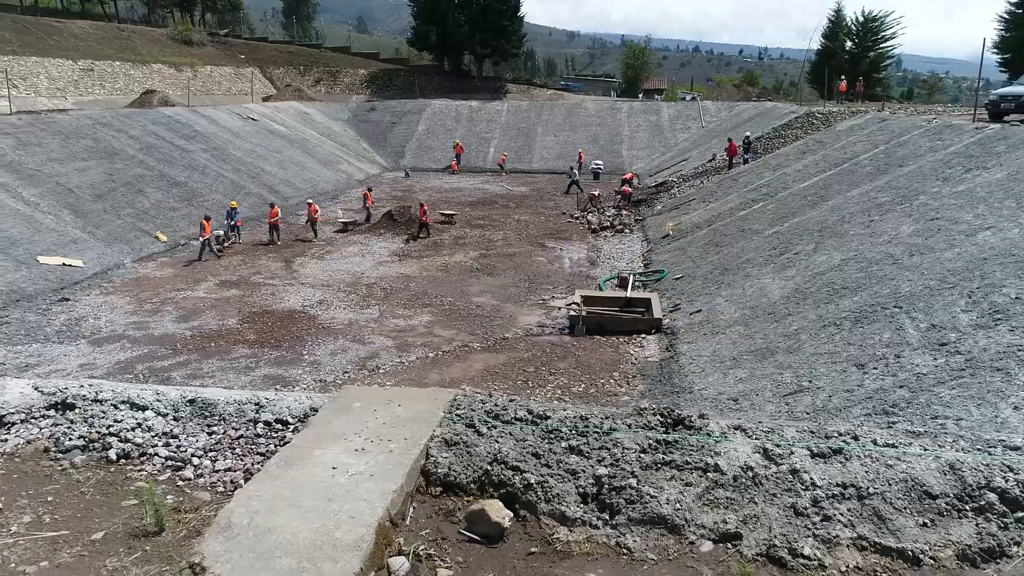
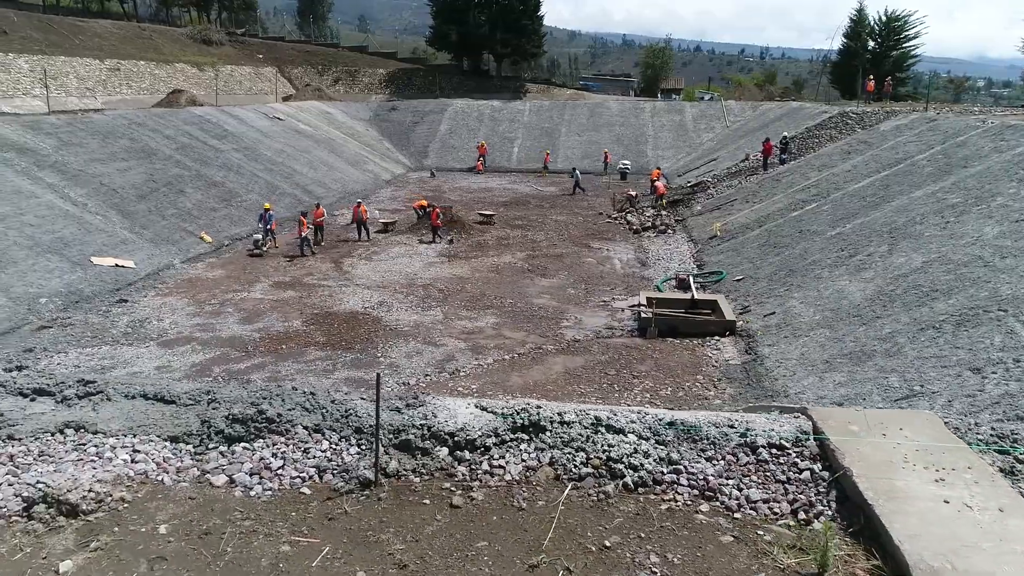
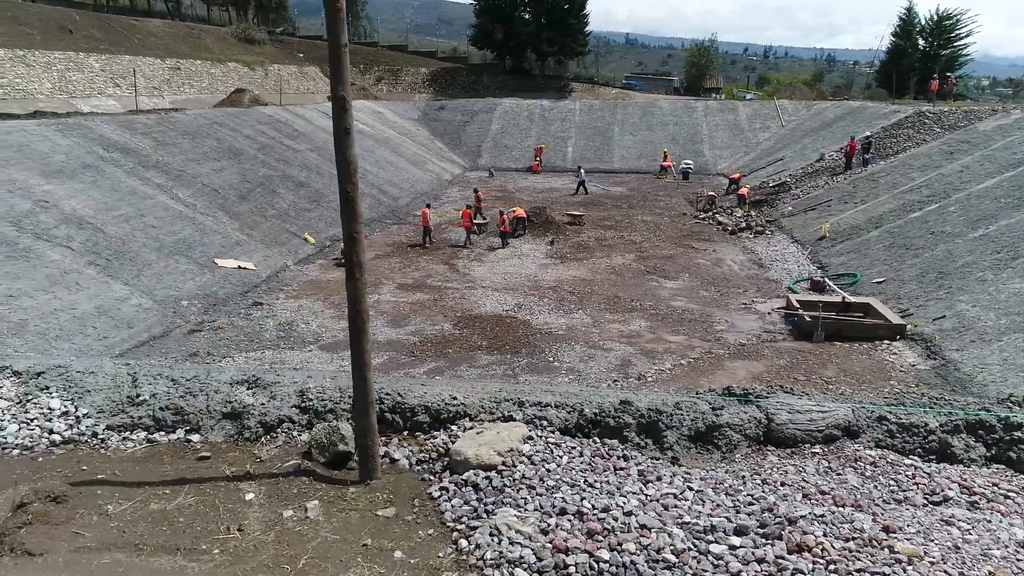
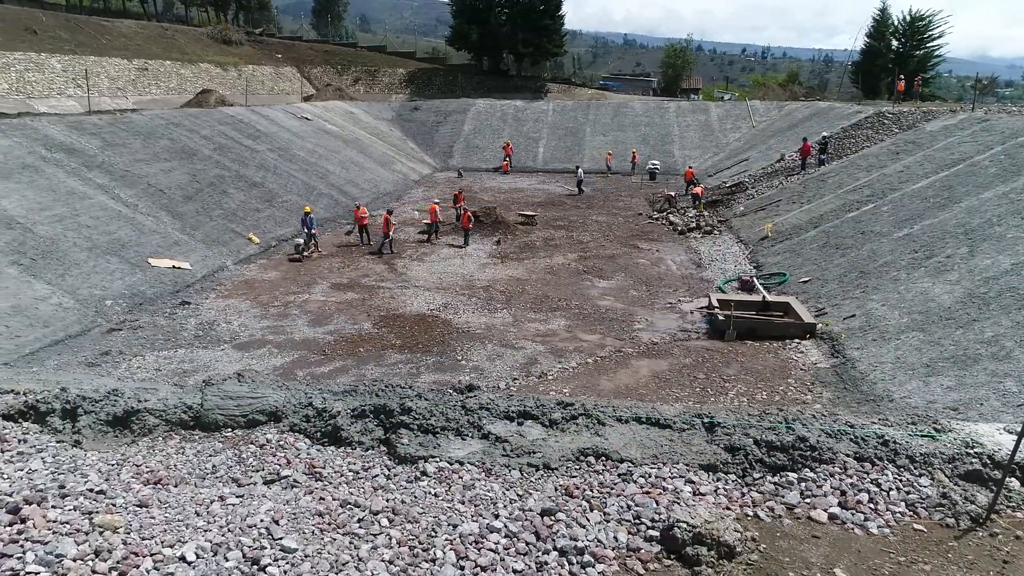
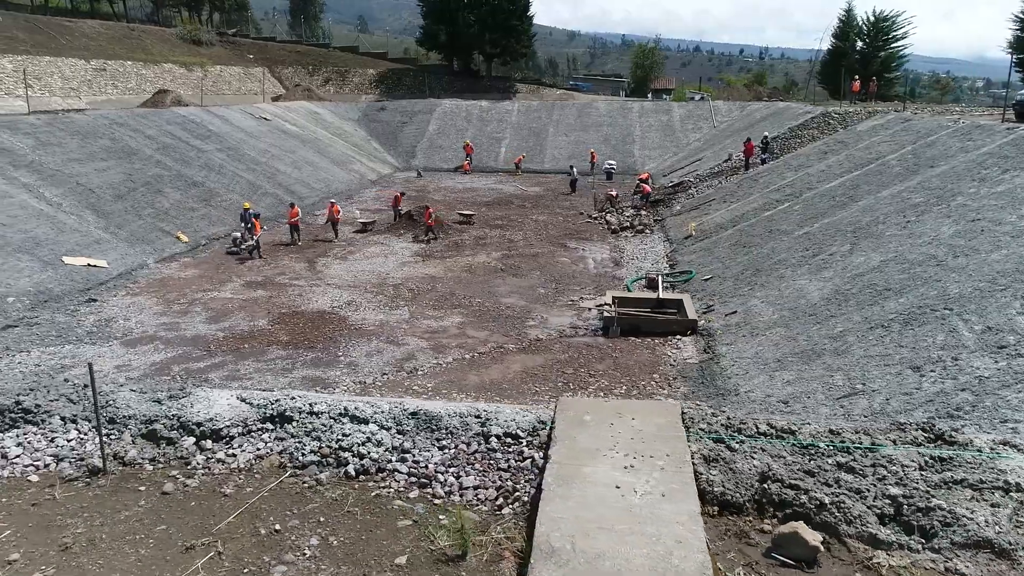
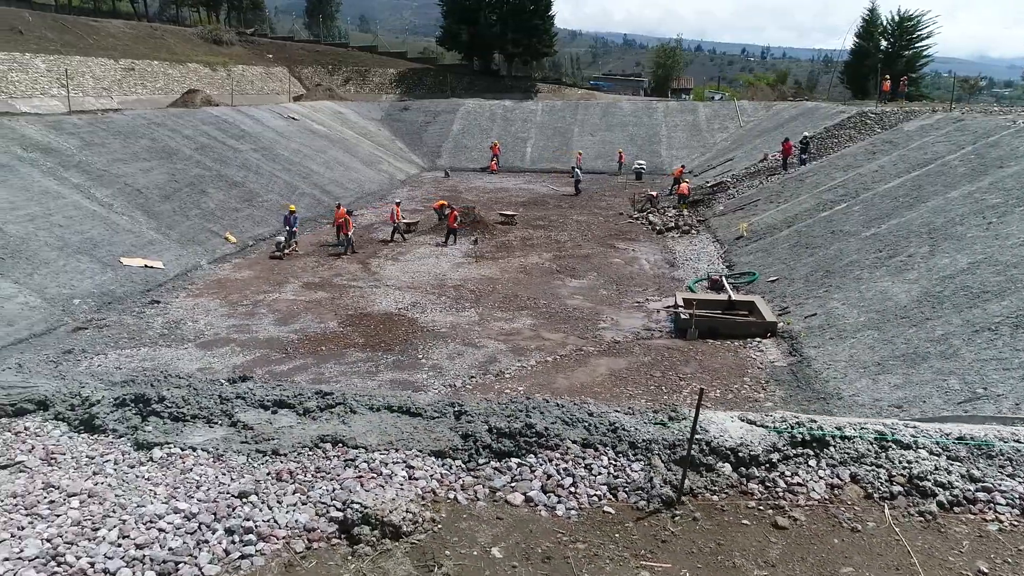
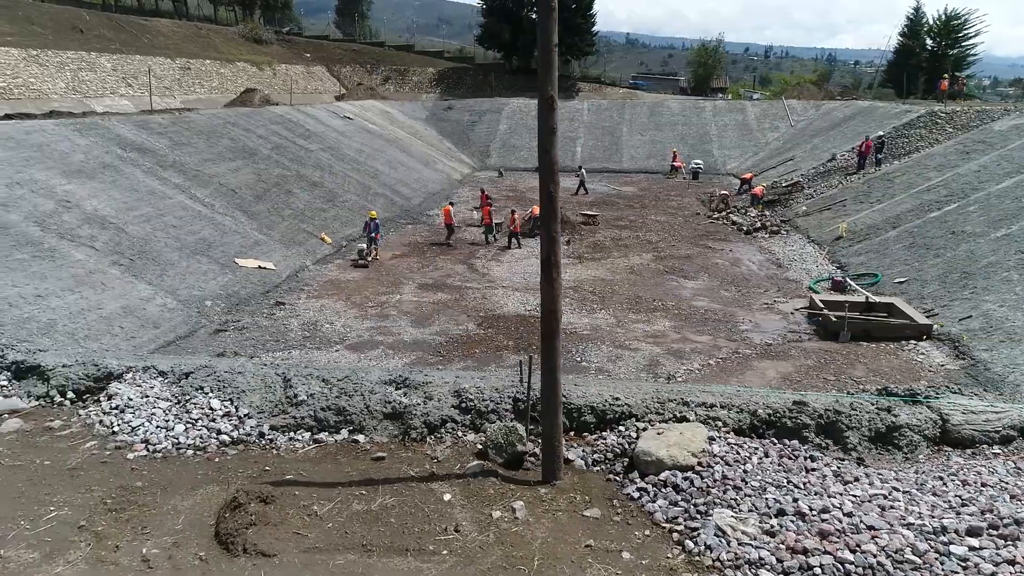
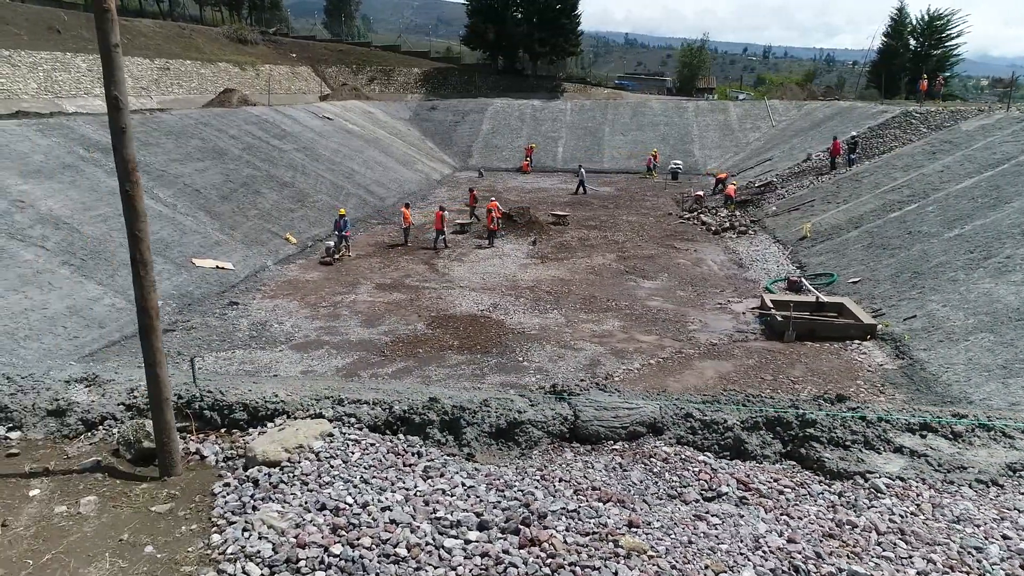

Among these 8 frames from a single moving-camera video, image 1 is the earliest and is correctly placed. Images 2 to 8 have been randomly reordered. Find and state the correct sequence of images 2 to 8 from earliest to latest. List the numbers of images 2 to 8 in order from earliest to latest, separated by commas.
5, 2, 6, 4, 8, 3, 7
